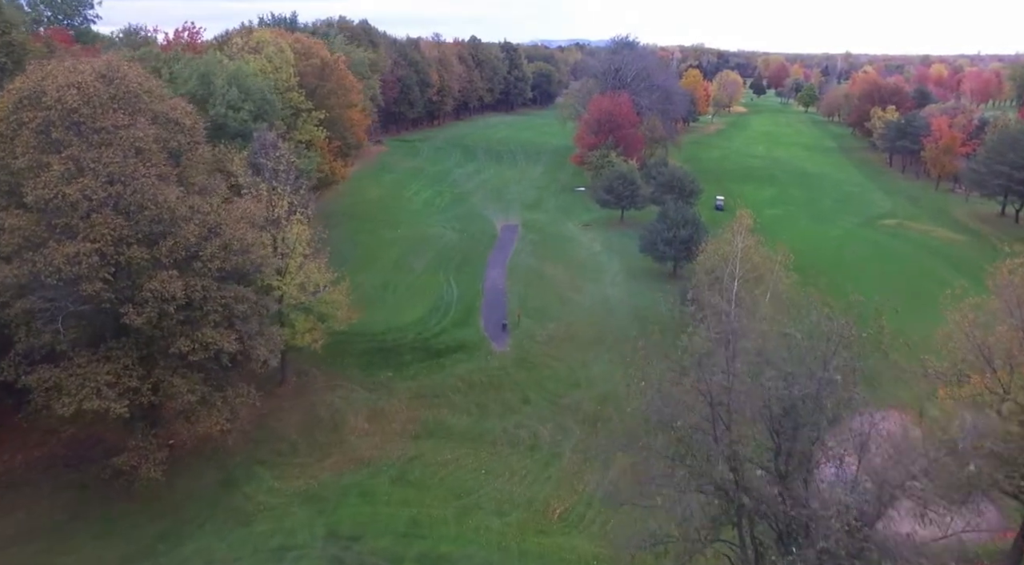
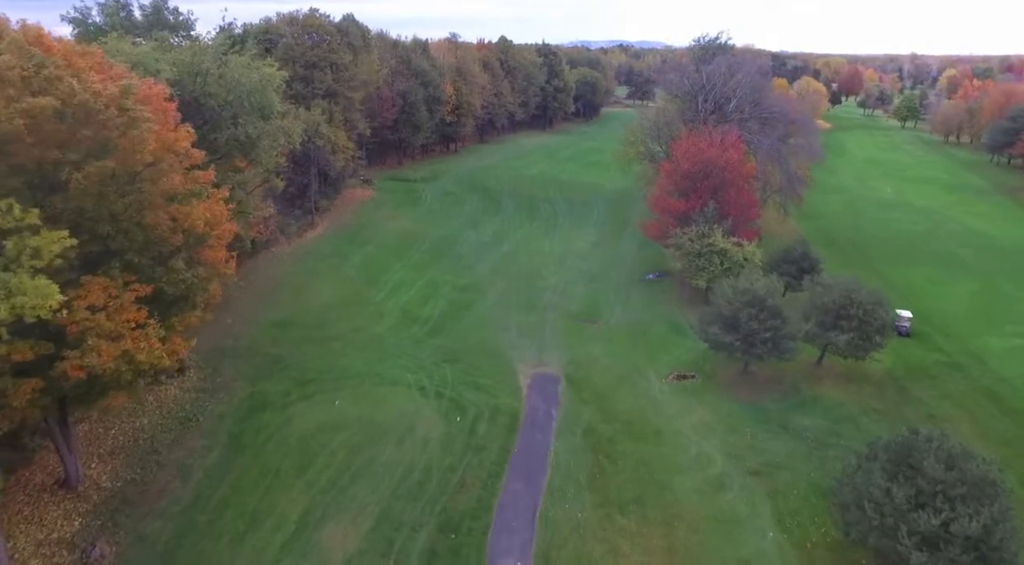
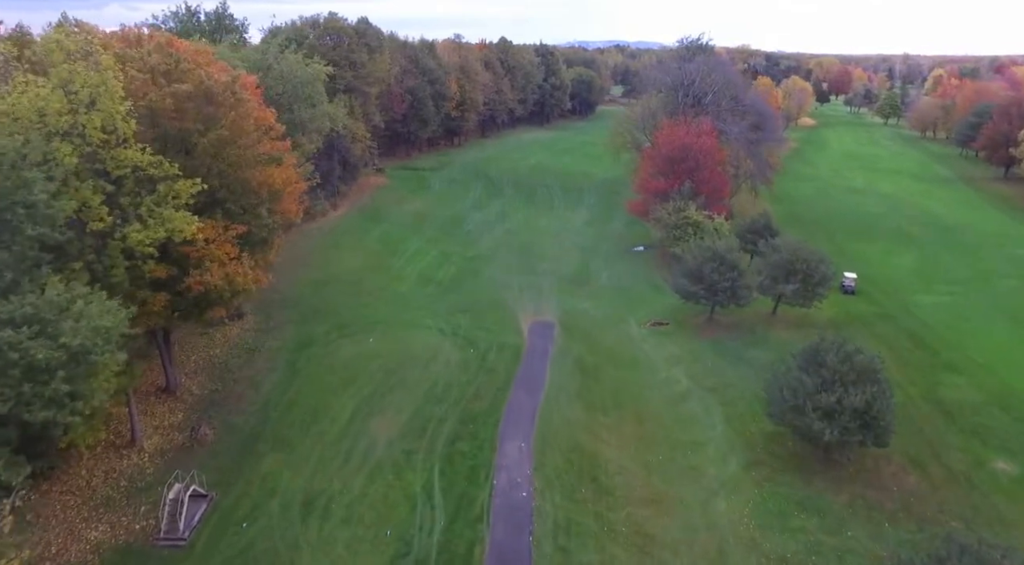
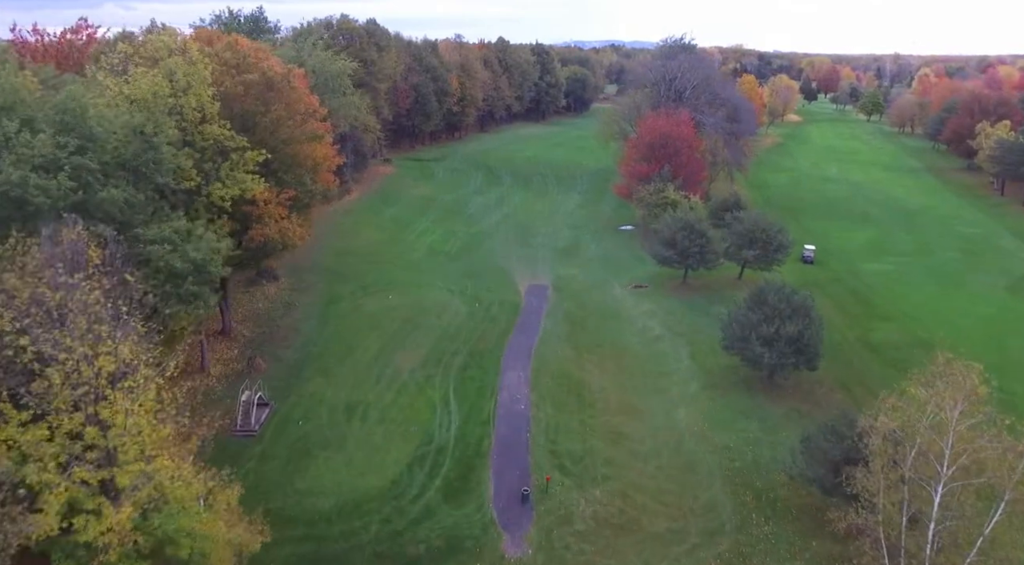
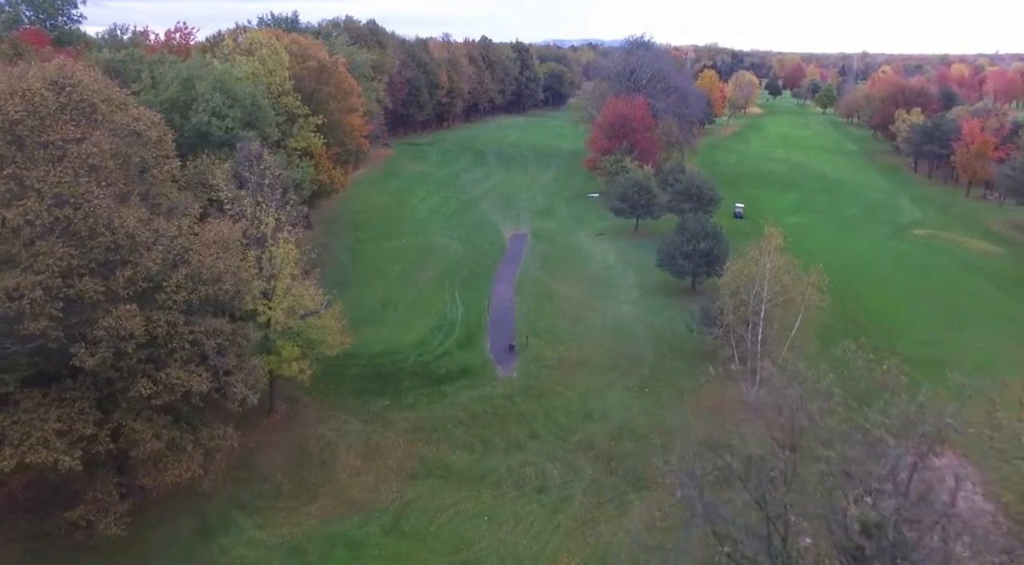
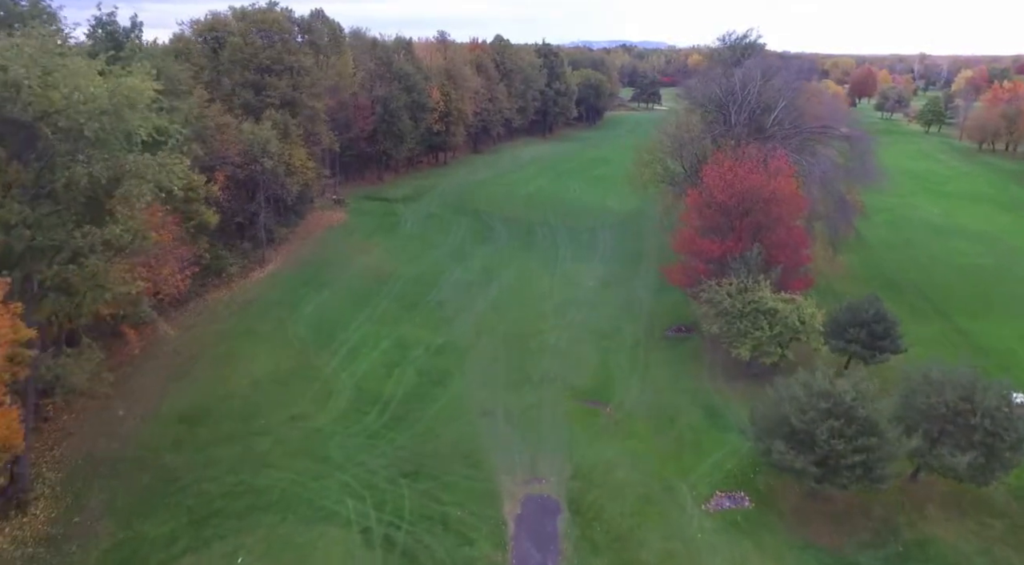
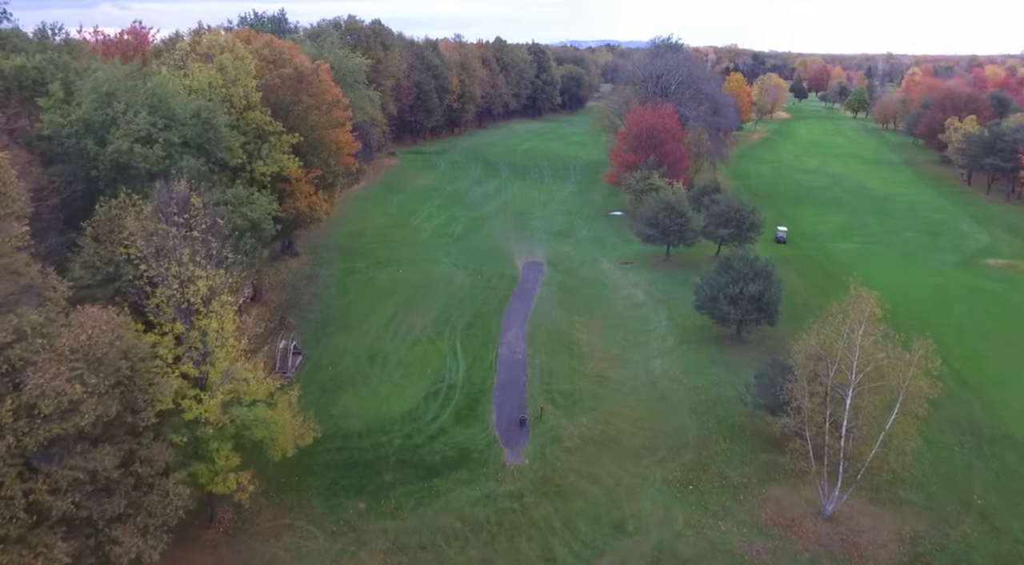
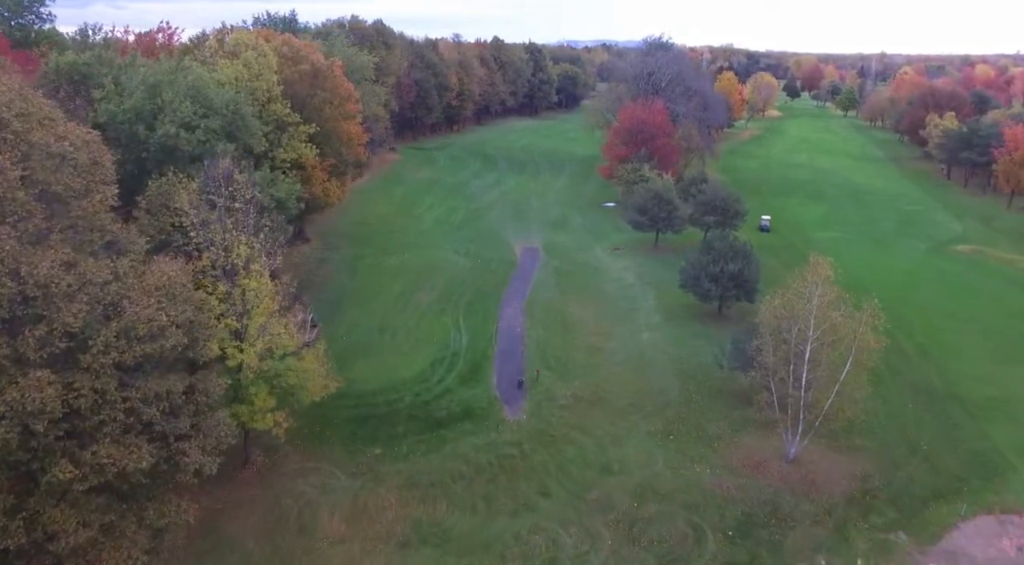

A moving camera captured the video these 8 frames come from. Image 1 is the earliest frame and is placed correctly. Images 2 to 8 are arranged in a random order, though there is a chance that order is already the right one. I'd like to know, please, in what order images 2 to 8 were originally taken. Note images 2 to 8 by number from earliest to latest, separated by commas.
5, 8, 7, 4, 3, 2, 6
